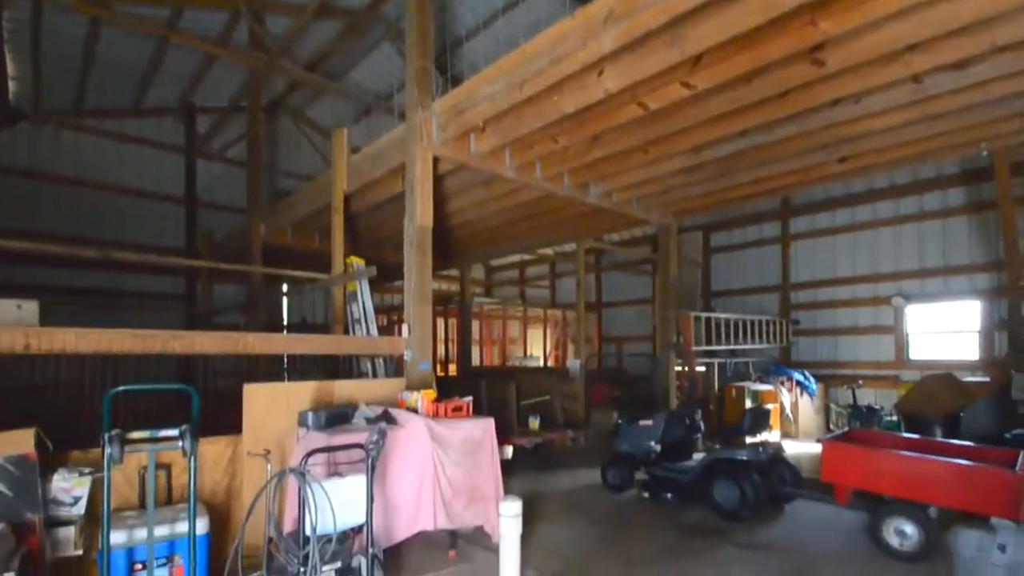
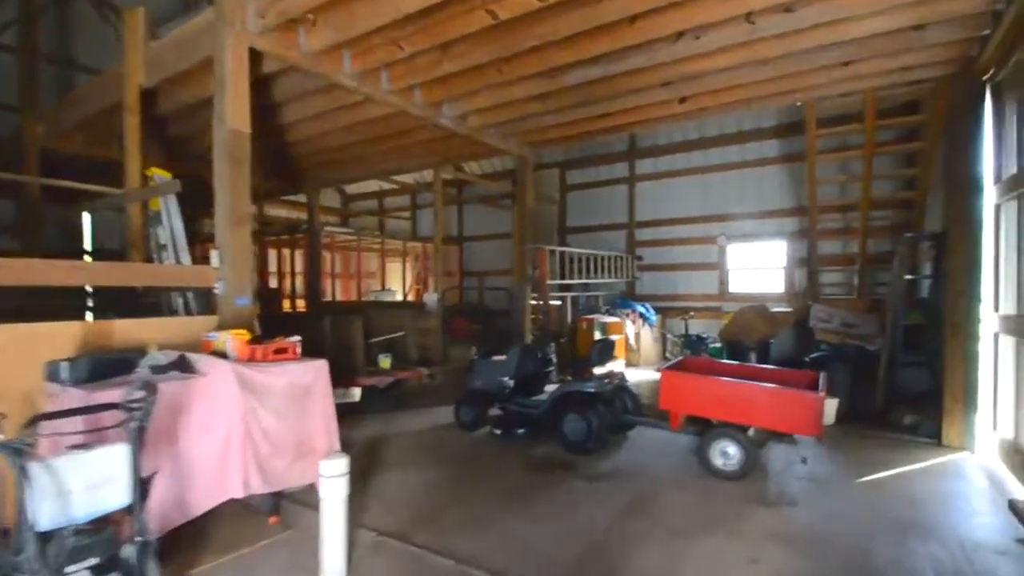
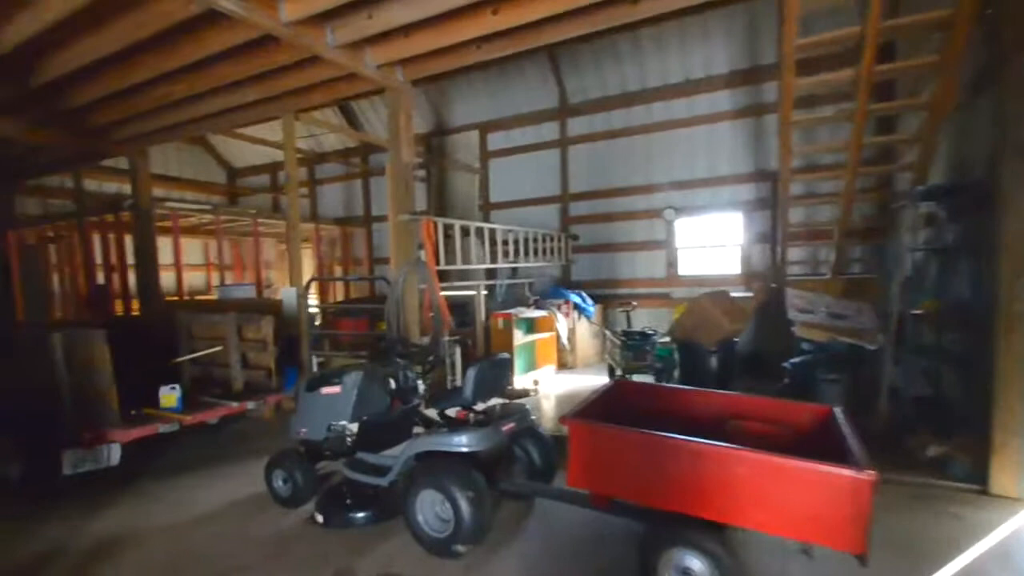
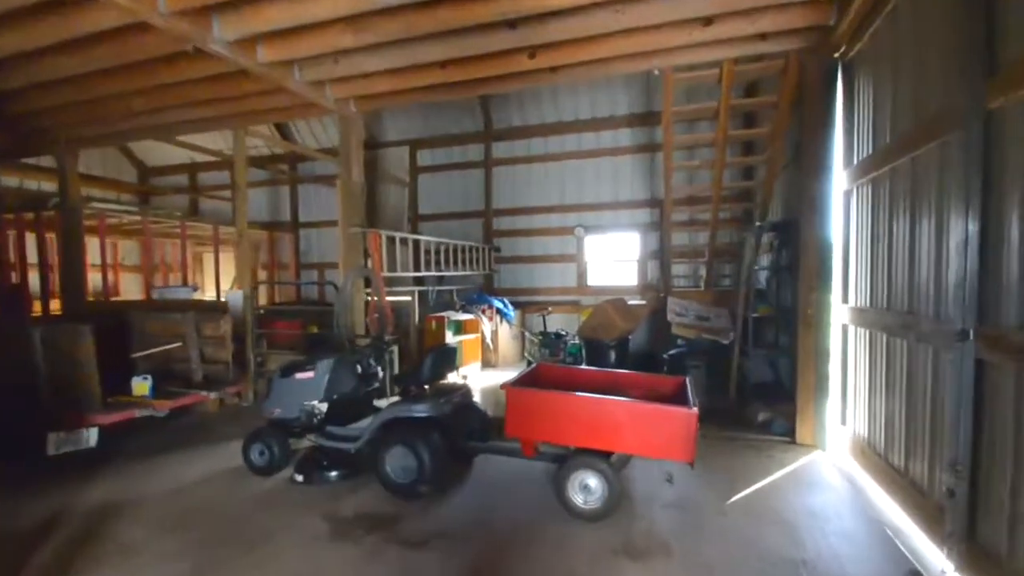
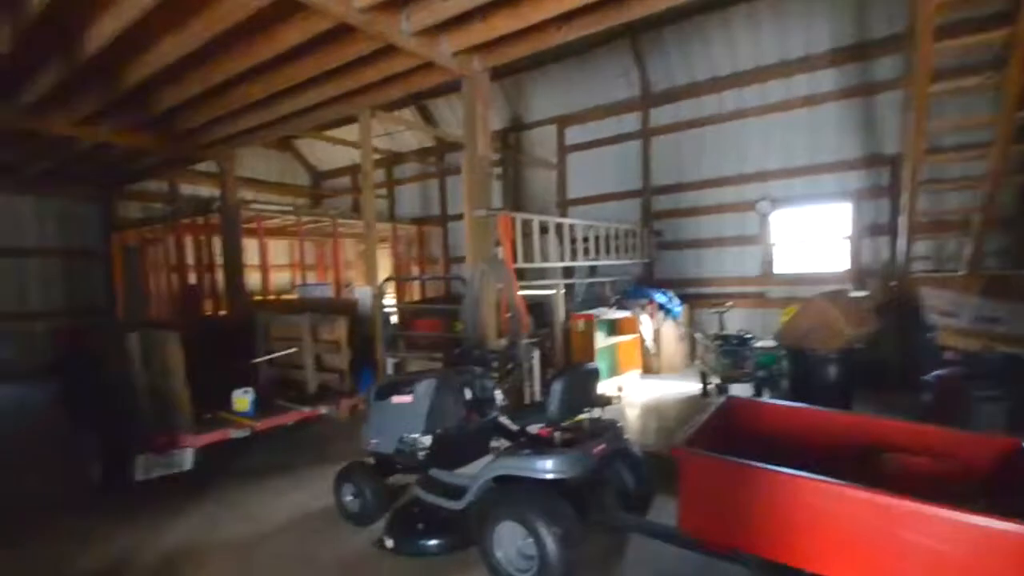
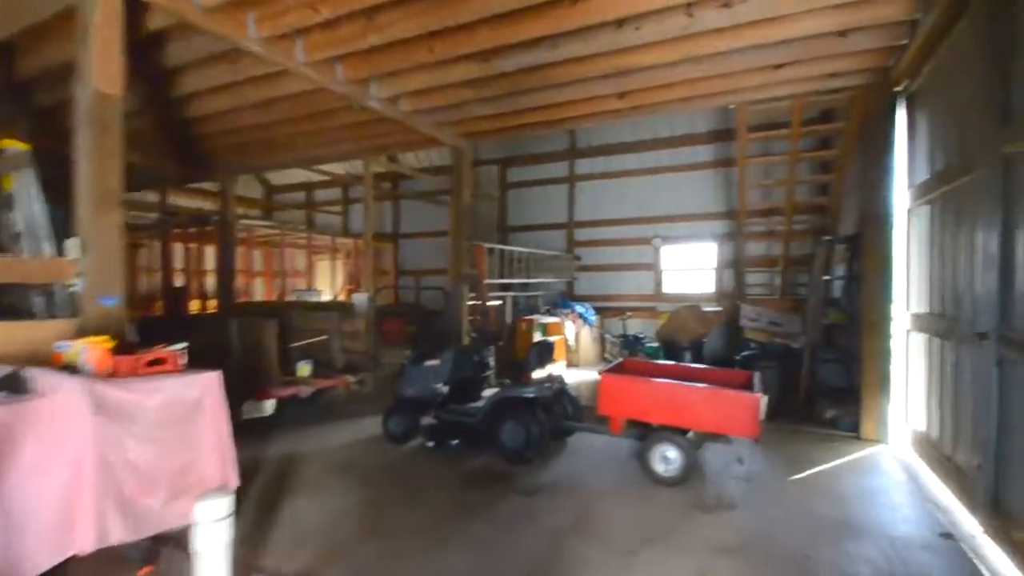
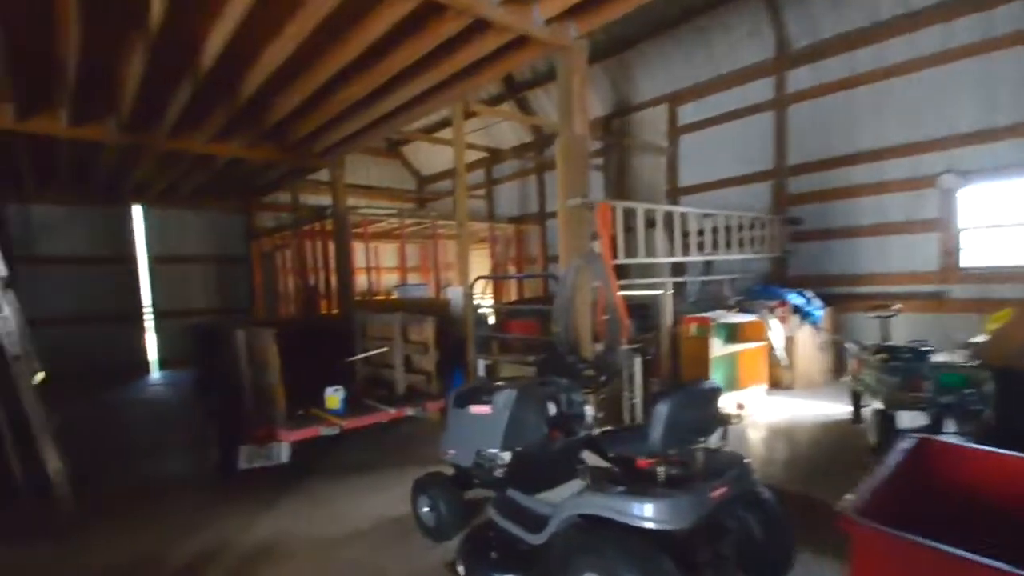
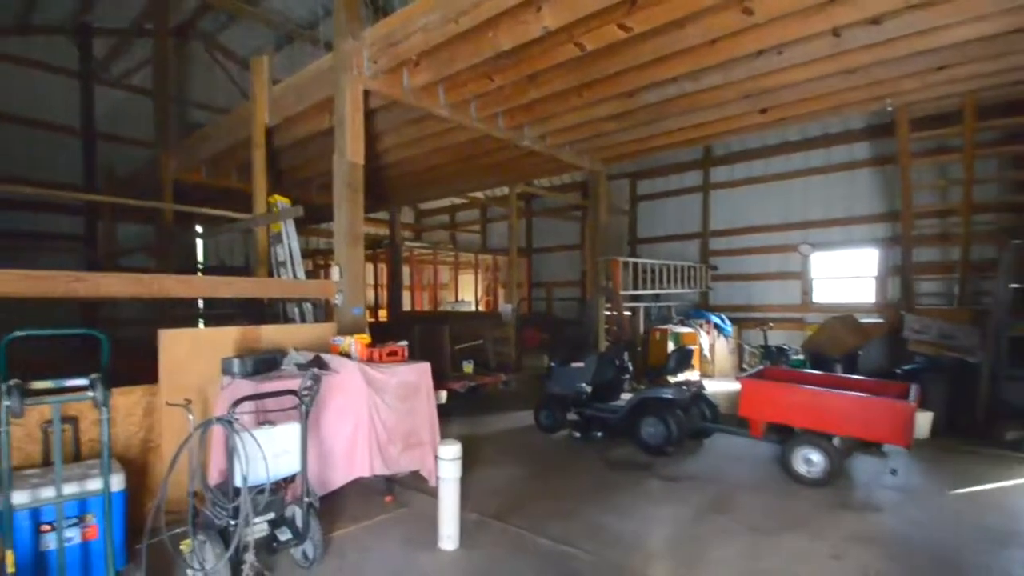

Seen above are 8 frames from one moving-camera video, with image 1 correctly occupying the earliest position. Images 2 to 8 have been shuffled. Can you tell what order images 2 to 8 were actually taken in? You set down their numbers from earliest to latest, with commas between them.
8, 2, 6, 4, 3, 5, 7
